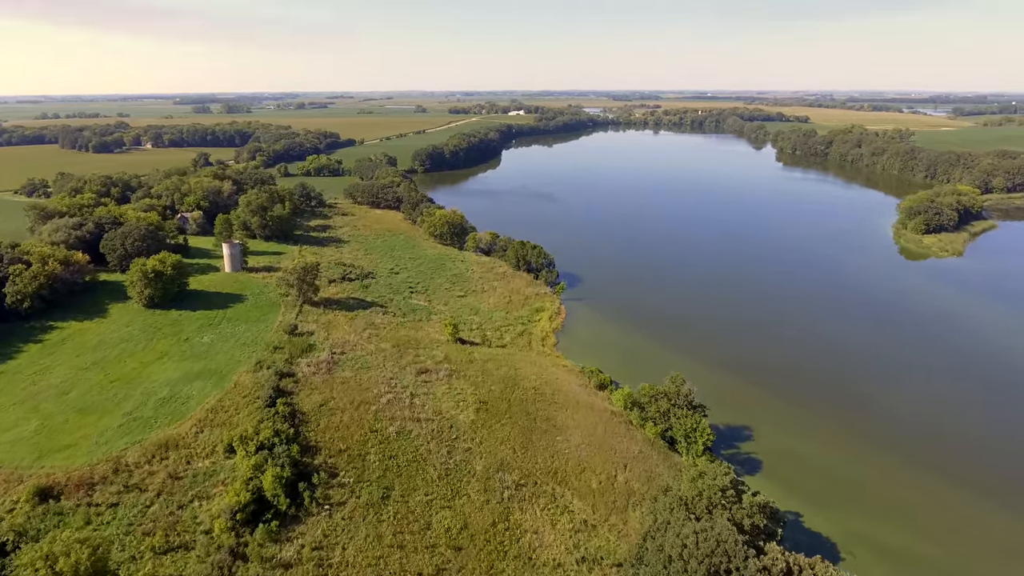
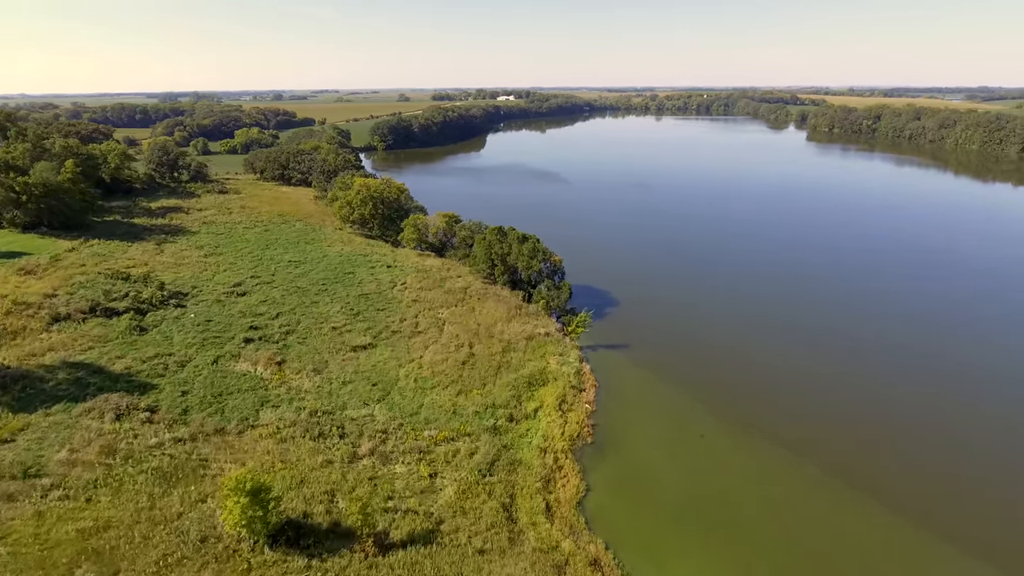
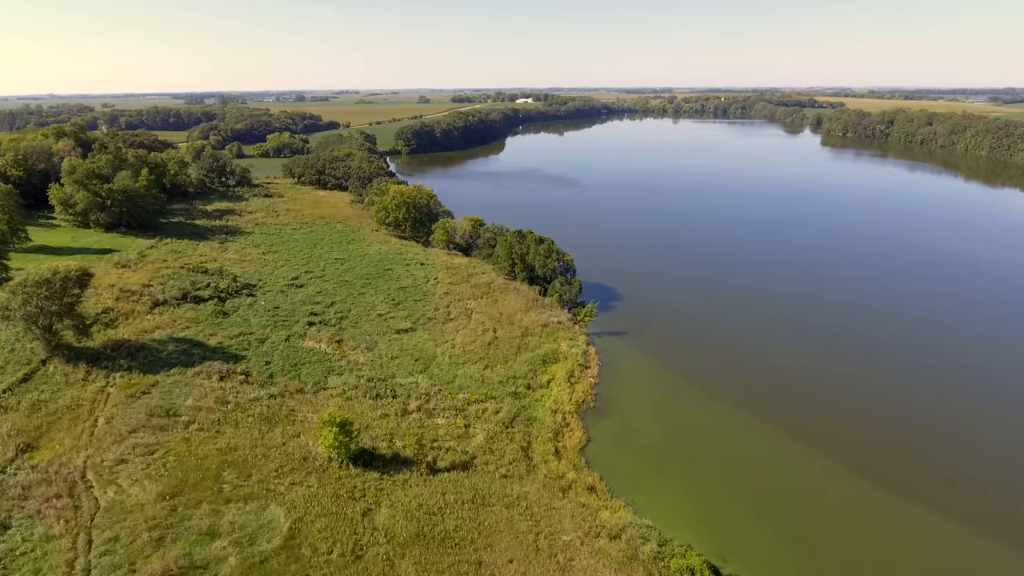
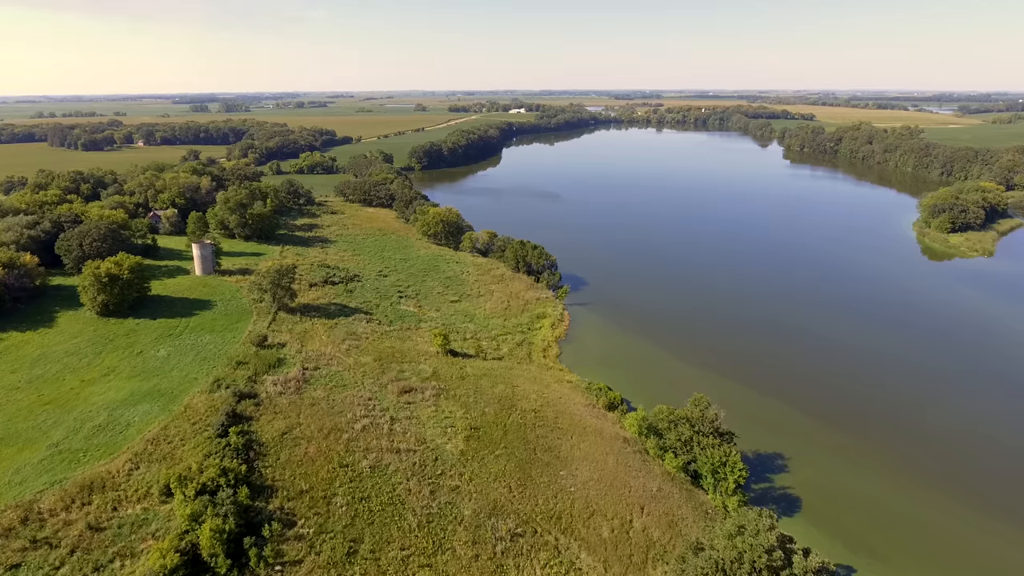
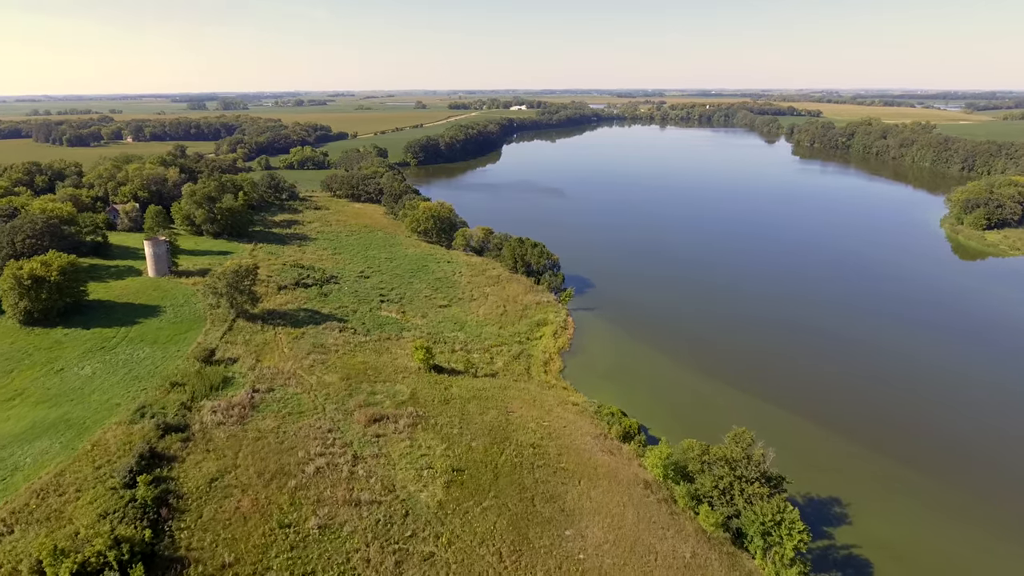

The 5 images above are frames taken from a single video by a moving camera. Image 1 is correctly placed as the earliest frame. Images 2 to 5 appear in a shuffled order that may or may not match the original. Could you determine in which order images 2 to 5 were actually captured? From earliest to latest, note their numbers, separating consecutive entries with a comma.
4, 5, 3, 2
